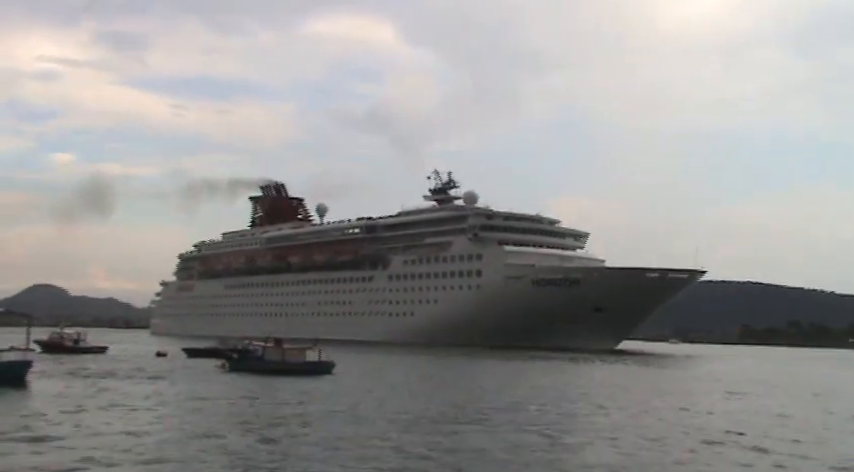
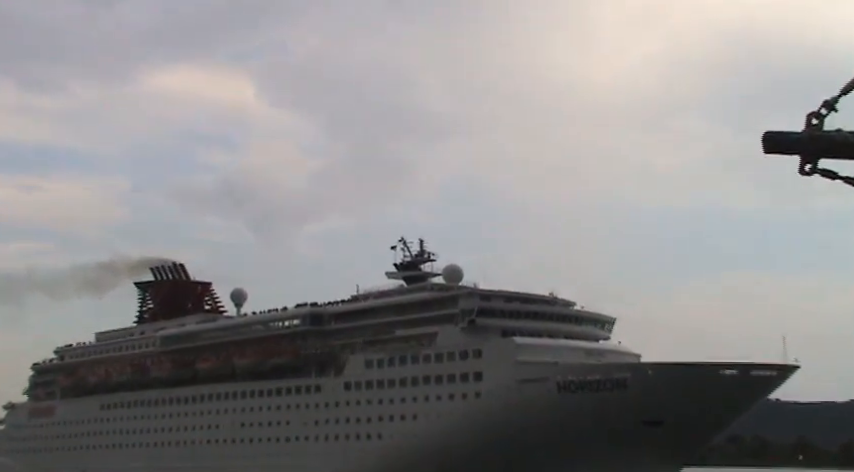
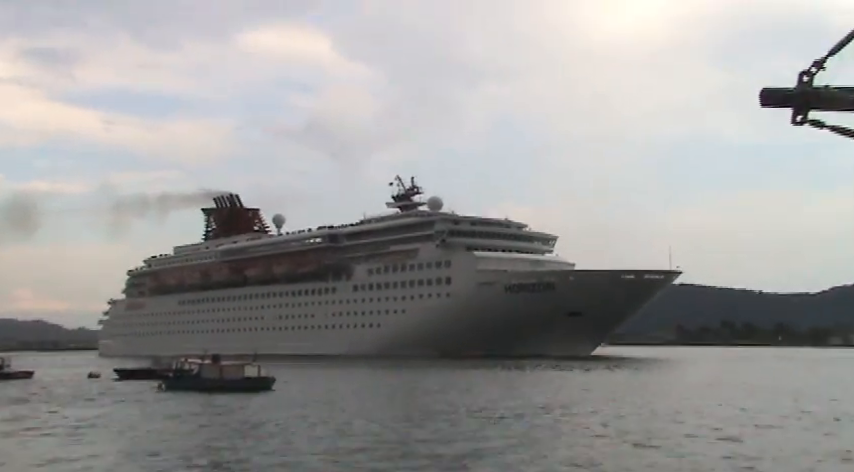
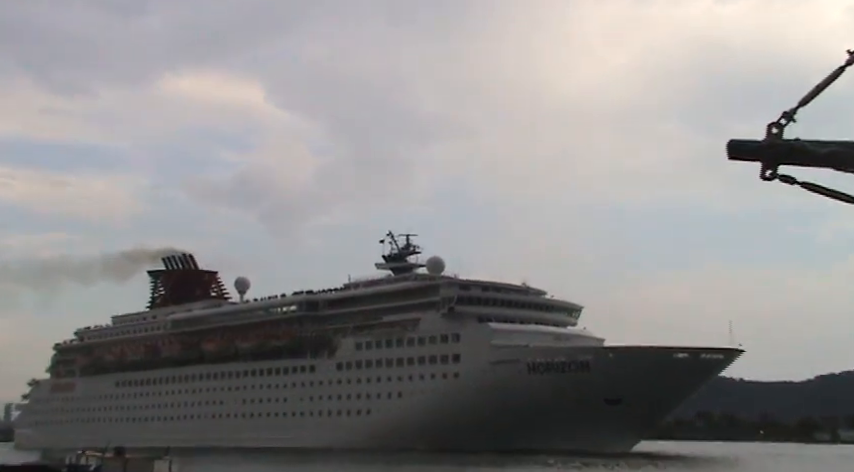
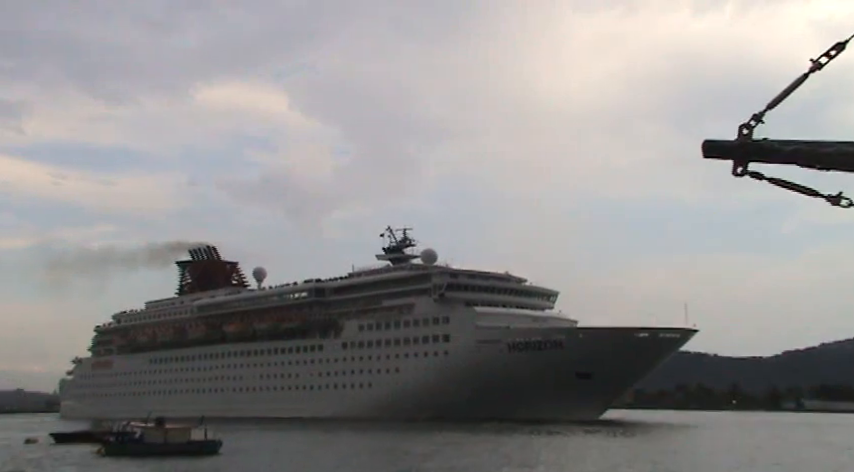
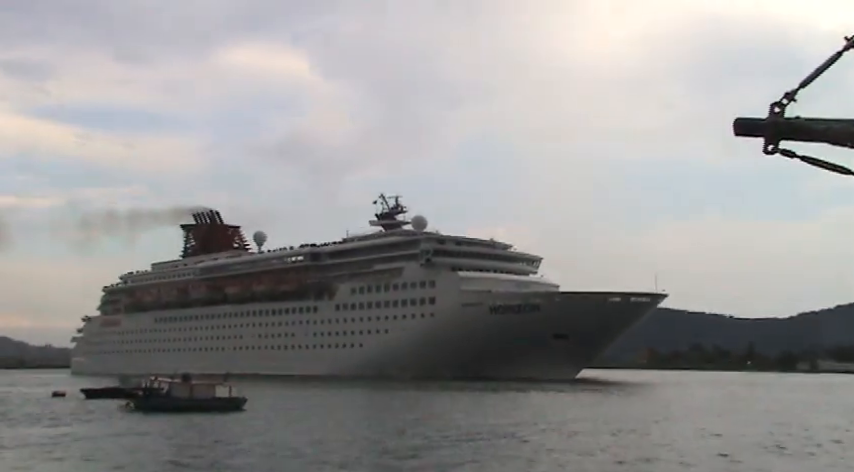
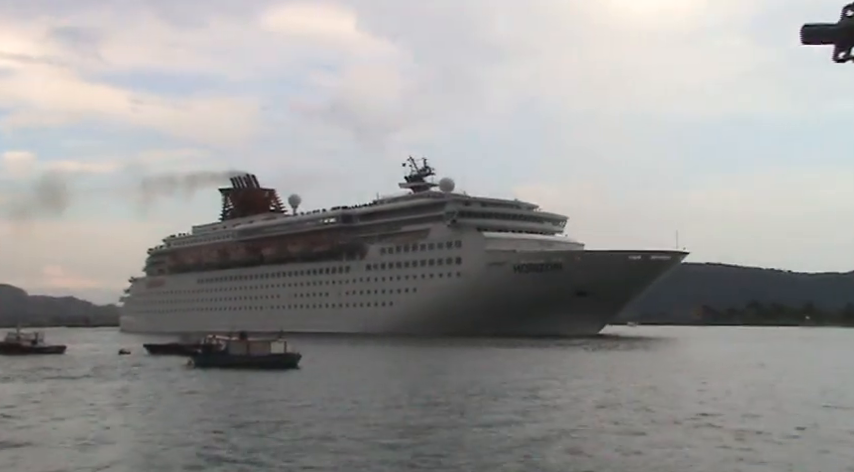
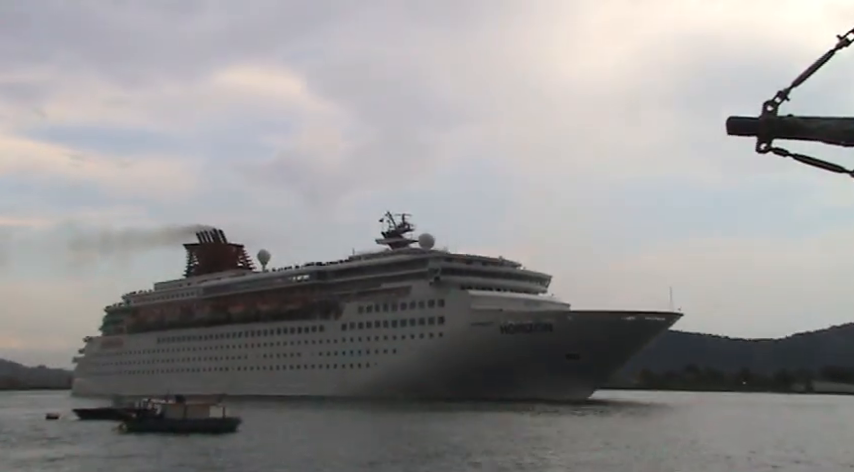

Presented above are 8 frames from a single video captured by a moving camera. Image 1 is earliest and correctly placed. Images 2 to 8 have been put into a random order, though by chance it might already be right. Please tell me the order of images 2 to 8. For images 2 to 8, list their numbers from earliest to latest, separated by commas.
7, 3, 6, 8, 5, 4, 2
